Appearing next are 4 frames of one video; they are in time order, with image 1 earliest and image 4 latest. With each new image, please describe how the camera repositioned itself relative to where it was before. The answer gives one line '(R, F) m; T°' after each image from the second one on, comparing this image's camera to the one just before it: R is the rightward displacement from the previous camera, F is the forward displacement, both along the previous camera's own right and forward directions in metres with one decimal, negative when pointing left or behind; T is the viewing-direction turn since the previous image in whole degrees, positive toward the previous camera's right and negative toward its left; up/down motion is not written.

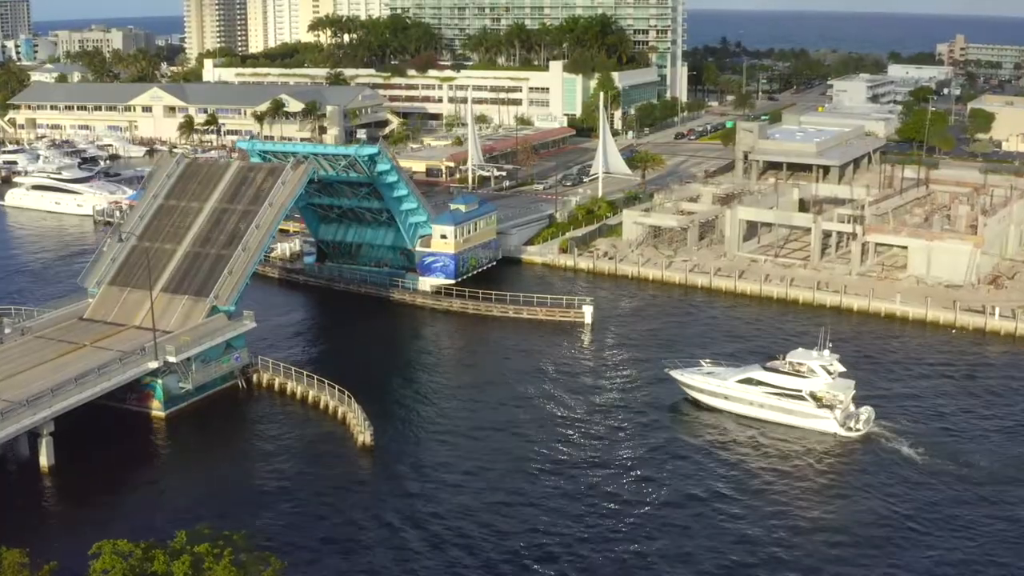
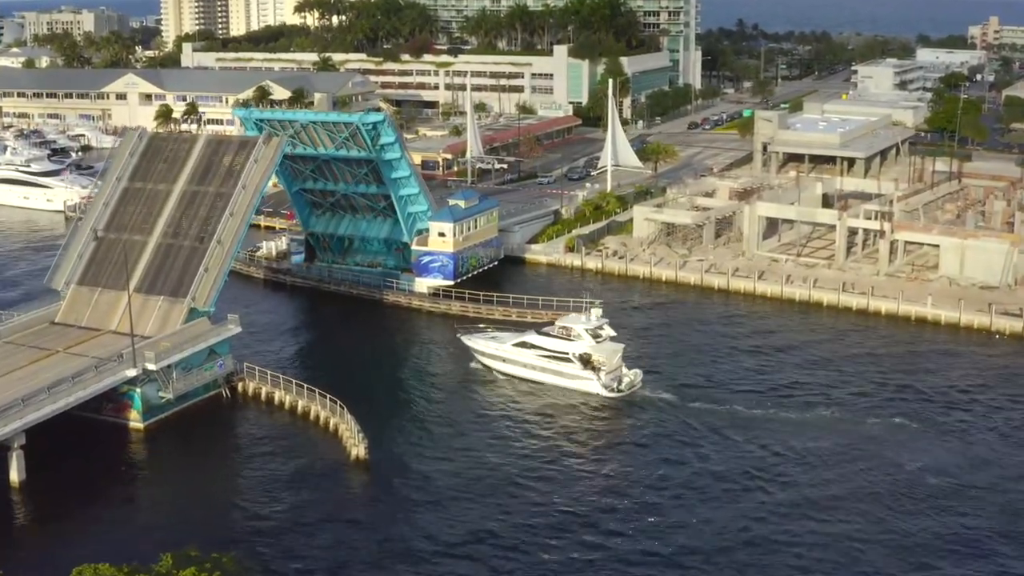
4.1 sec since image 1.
(-0.4, +3.4) m; 0°
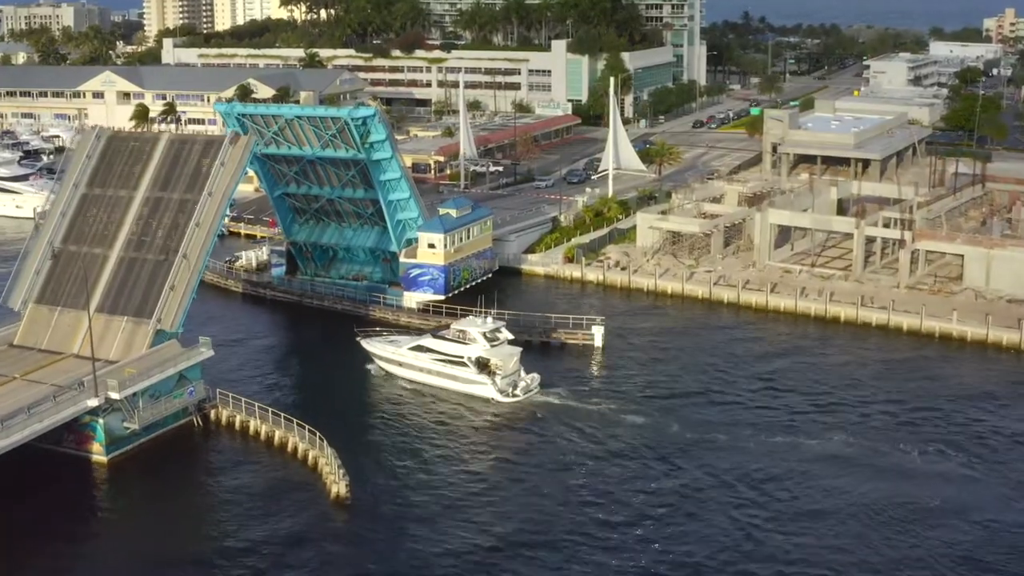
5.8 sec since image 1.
(+0.2, +2.9) m; 0°
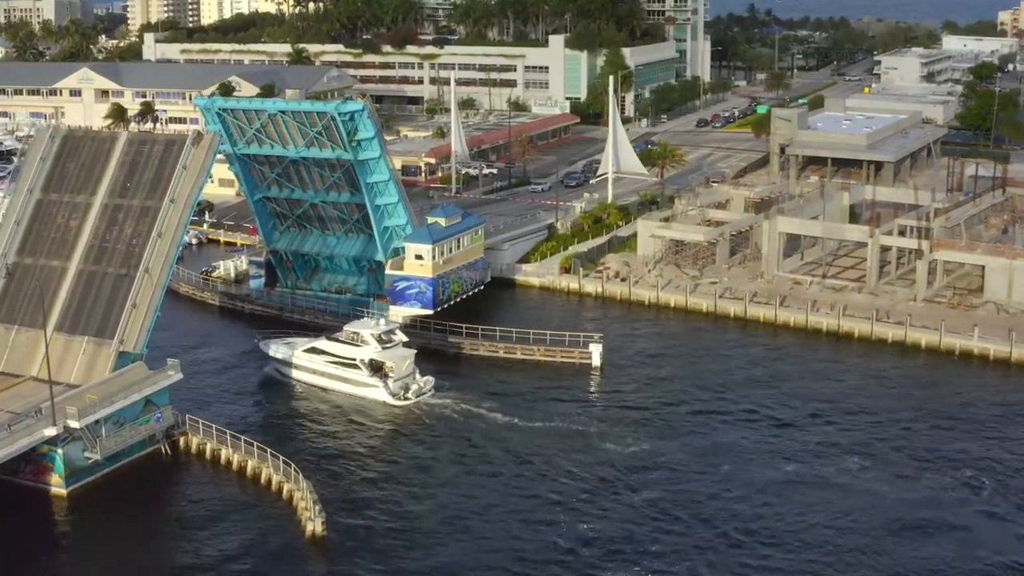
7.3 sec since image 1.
(+0.3, +2.4) m; 0°
